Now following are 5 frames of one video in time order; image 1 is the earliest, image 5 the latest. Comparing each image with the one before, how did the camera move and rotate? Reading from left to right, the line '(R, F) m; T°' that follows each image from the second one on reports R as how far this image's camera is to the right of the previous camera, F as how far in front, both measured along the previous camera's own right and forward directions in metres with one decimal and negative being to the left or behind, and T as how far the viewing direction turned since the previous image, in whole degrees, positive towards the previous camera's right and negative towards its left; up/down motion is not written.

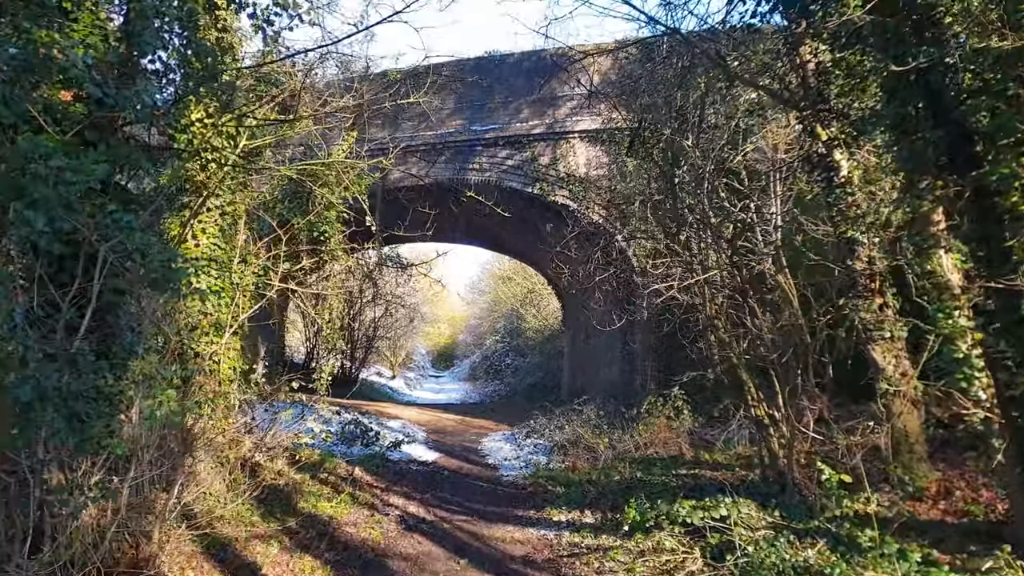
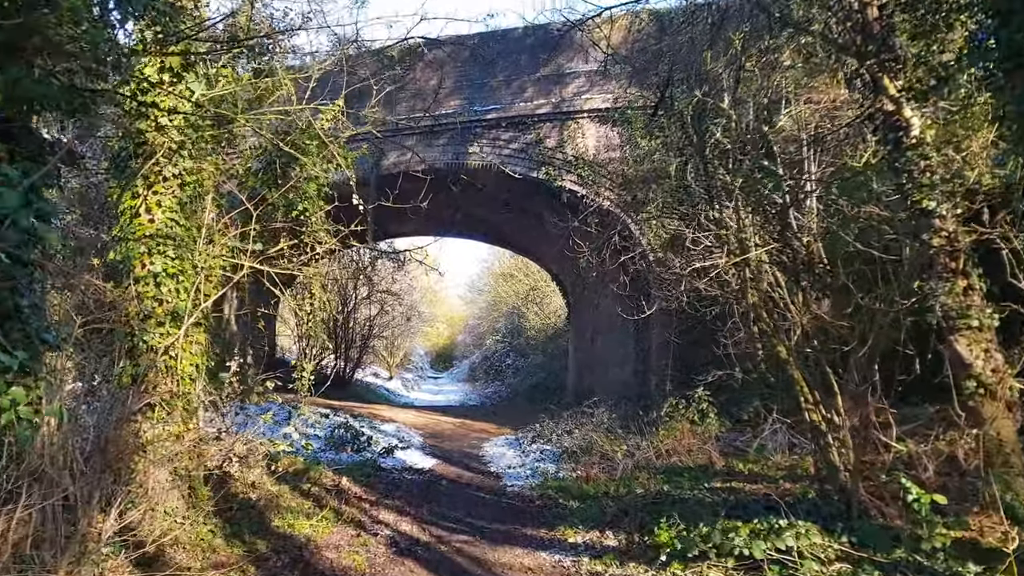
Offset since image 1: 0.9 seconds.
(-0.1, +1.1) m; 0°
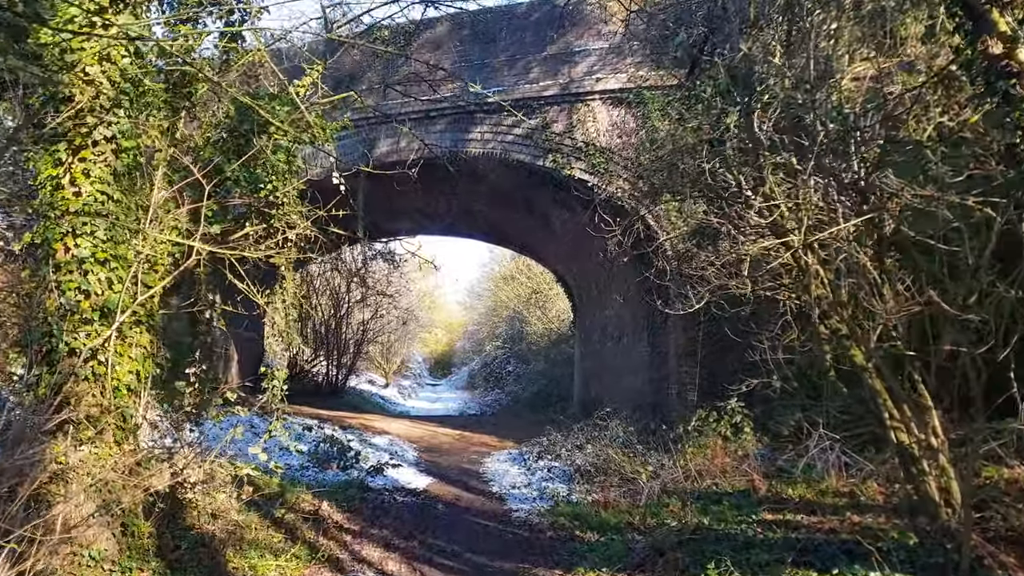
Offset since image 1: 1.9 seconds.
(-0.1, +1.2) m; 0°
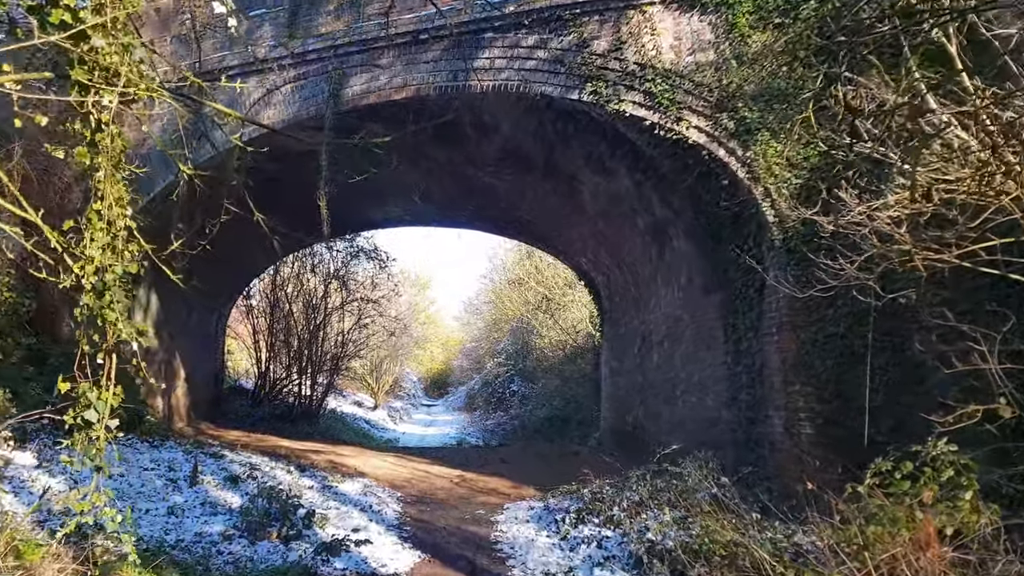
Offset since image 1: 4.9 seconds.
(-0.2, +3.4) m; 0°
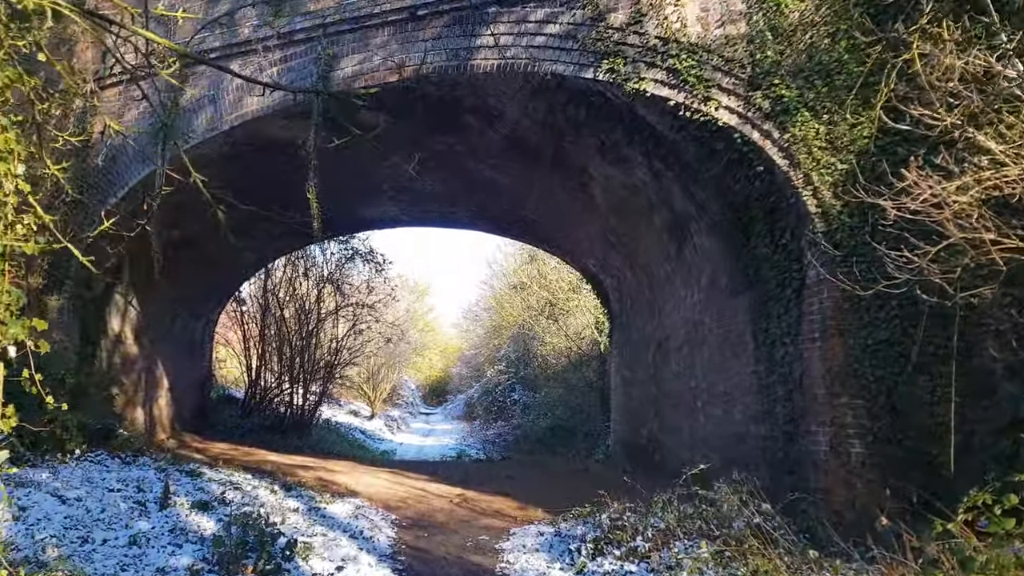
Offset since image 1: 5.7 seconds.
(-0.1, +0.8) m; 0°
